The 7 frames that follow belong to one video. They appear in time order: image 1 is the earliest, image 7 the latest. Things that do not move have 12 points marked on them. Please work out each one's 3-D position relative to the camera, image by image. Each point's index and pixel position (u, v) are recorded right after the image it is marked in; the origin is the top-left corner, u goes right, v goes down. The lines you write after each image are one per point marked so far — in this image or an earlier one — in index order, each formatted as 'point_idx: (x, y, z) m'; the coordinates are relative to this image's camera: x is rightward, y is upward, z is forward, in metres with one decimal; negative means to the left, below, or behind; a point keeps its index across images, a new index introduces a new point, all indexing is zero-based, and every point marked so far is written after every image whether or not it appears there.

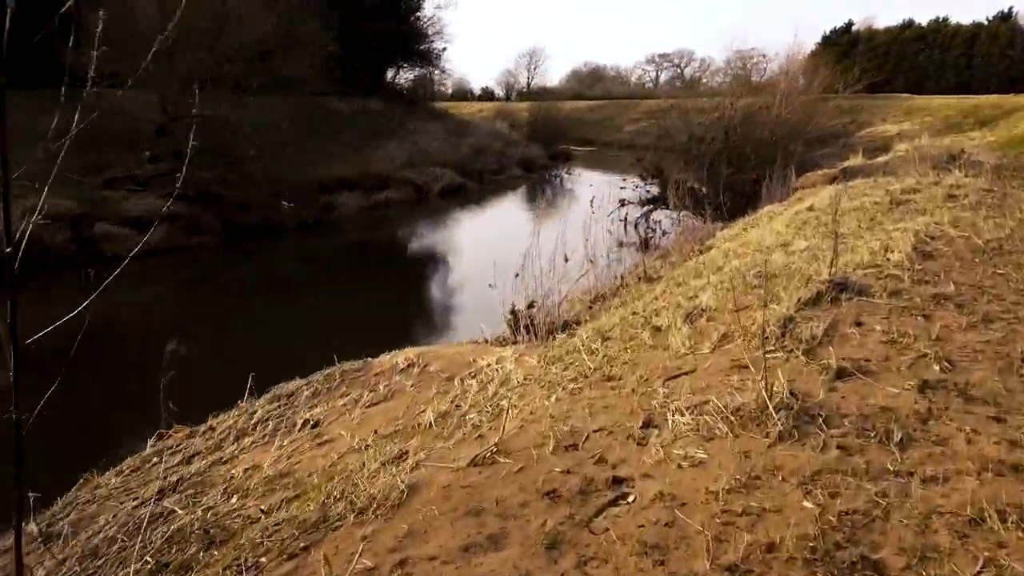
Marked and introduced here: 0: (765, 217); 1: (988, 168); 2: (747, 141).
0: (+3.3, +0.9, +9.3) m
1: (+7.1, +1.8, +10.5) m
2: (+5.1, +3.2, +15.3) m
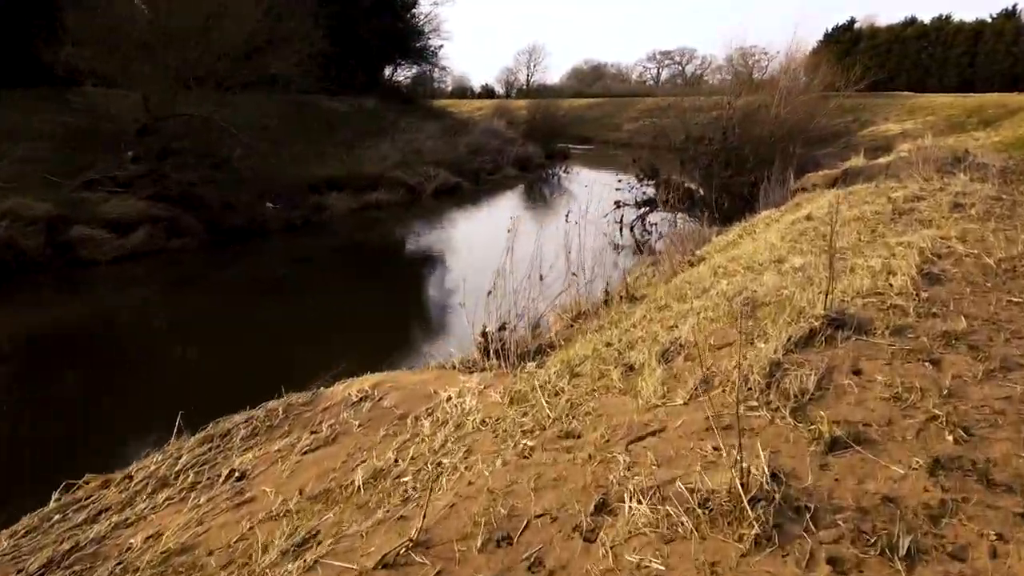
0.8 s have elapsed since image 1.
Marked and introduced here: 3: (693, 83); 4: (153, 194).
0: (+3.1, +0.8, +8.9) m
1: (+6.9, +1.7, +10.1) m
2: (+5.0, +3.1, +14.9) m
3: (+4.6, +5.1, +17.4) m
4: (-7.6, +2.0, +15.1) m
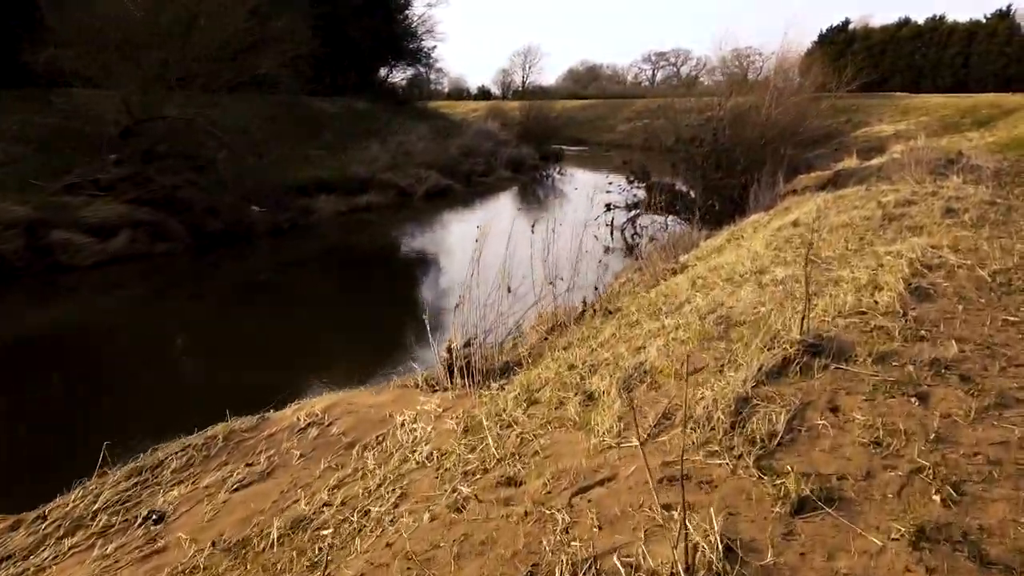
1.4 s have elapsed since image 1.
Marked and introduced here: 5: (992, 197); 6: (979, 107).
0: (+2.9, +0.7, +8.6) m
1: (+6.7, +1.6, +9.9) m
2: (+4.7, +3.0, +14.7) m
3: (+4.3, +5.0, +17.2) m
4: (-7.9, +1.9, +14.8) m
5: (+4.8, +0.9, +7.1) m
6: (+13.1, +5.1, +19.7) m
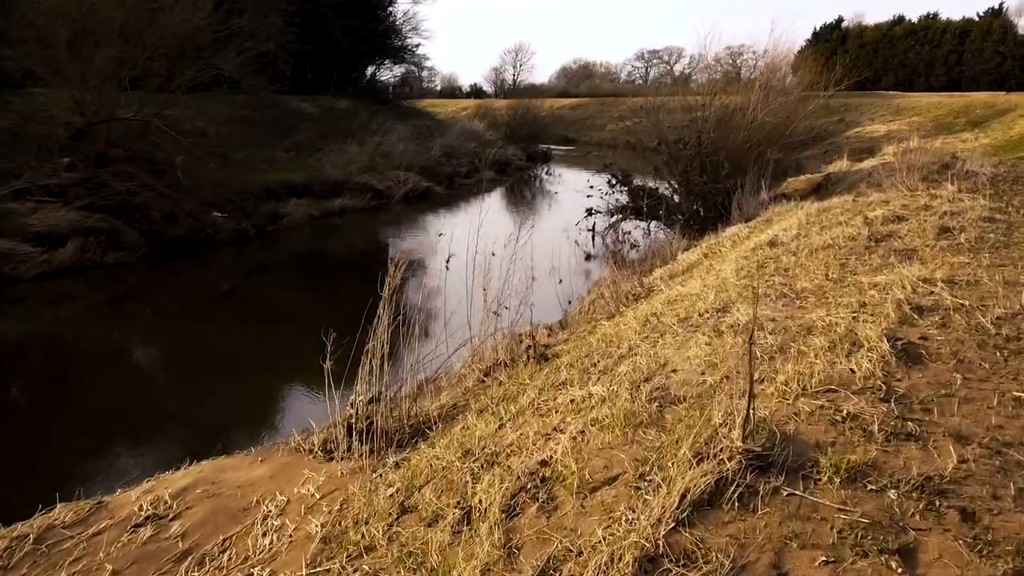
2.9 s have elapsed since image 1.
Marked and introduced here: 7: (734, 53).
0: (+2.4, +0.5, +7.9) m
1: (+6.2, +1.4, +9.2) m
2: (+4.2, +2.8, +14.0) m
3: (+3.7, +4.8, +16.5) m
4: (-8.4, +1.7, +14.0) m
5: (+4.4, +0.7, +6.5) m
6: (+12.5, +4.9, +19.1) m
7: (+5.1, +5.5, +16.4) m
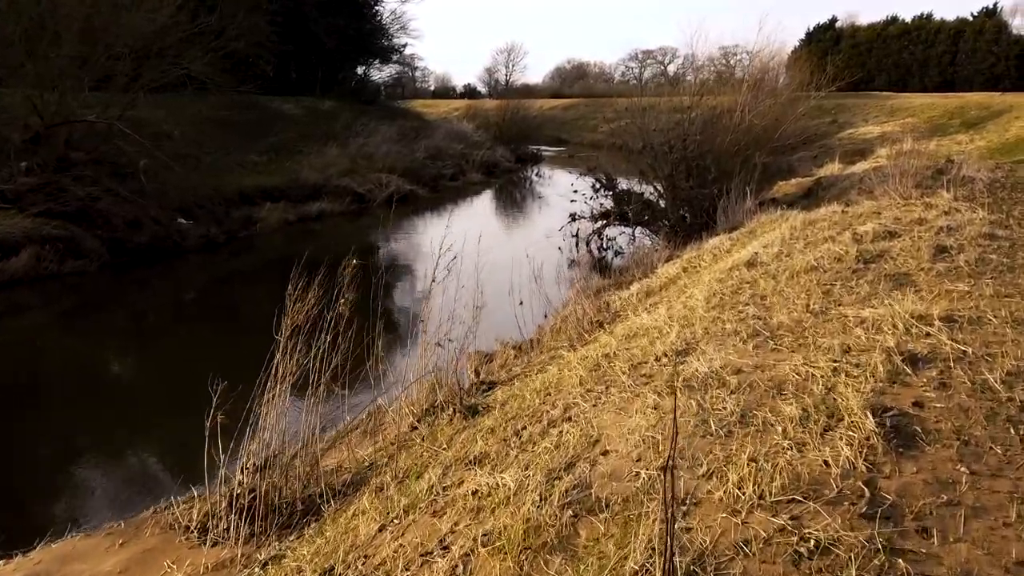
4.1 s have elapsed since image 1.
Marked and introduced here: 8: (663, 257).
0: (+2.1, +0.3, +7.4) m
1: (+5.8, +1.2, +8.7) m
2: (+3.7, +2.6, +13.5) m
3: (+3.3, +4.7, +16.0) m
4: (-8.8, +1.5, +13.4) m
5: (+4.0, +0.5, +5.9) m
6: (+12.0, +4.8, +18.6) m
7: (+4.7, +5.3, +15.9) m
8: (+2.4, +0.5, +10.9) m
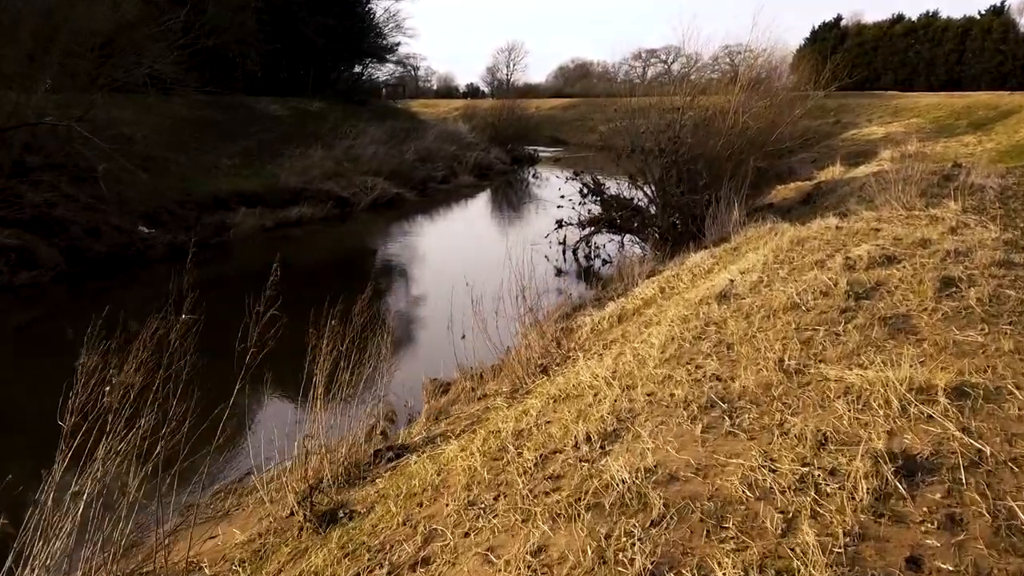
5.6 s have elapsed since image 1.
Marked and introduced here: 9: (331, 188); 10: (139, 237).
0: (+1.6, +0.1, +6.6) m
1: (+5.4, +1.0, +7.9) m
2: (+3.4, +2.4, +12.7) m
3: (+2.9, +4.4, +15.2) m
4: (-9.2, +1.2, +12.7) m
5: (+3.5, +0.3, +5.1) m
6: (+11.7, +4.5, +17.7) m
7: (+4.3, +5.1, +15.1) m
8: (+2.0, +0.3, +10.1) m
9: (-5.1, +2.8, +19.8) m
10: (-7.5, +1.0, +14.2) m
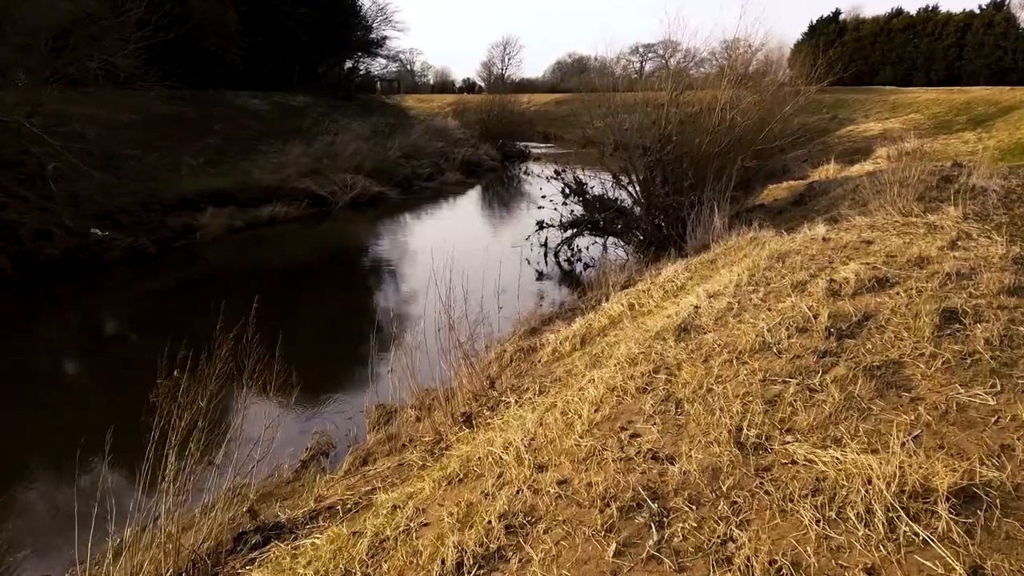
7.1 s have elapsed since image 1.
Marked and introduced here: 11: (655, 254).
0: (+1.2, -0.1, +5.9) m
1: (+4.9, +0.8, +7.2) m
2: (+2.9, +2.3, +11.9) m
3: (+2.5, +4.3, +14.4) m
4: (-9.7, +1.1, +11.9) m
5: (+3.1, +0.1, +4.4) m
6: (+11.2, +4.4, +17.0) m
7: (+3.8, +5.0, +14.3) m
8: (+1.5, +0.1, +9.4) m
9: (-5.6, +2.7, +19.0) m
10: (-7.9, +0.9, +13.4) m
11: (+2.4, +0.6, +12.0) m
